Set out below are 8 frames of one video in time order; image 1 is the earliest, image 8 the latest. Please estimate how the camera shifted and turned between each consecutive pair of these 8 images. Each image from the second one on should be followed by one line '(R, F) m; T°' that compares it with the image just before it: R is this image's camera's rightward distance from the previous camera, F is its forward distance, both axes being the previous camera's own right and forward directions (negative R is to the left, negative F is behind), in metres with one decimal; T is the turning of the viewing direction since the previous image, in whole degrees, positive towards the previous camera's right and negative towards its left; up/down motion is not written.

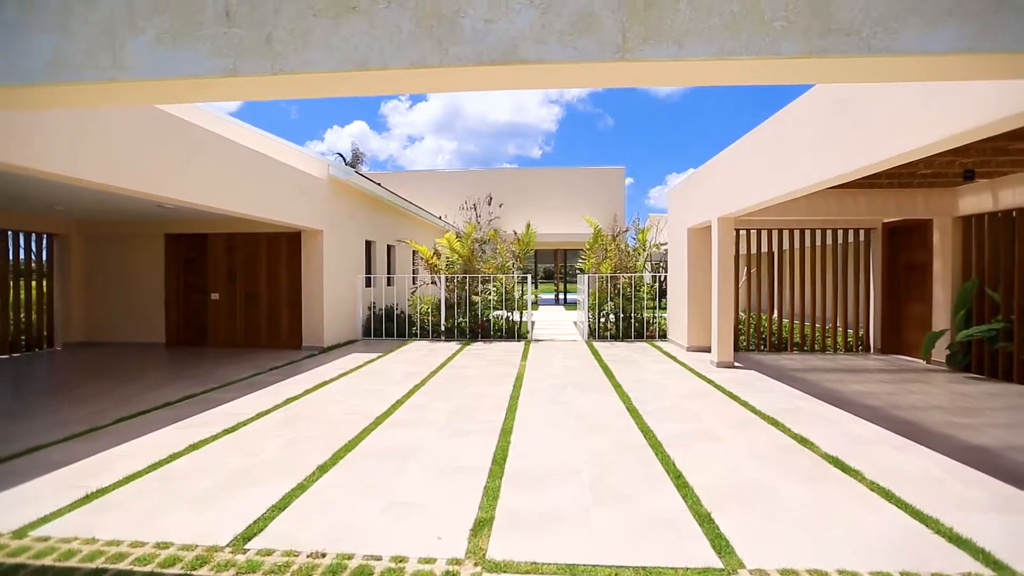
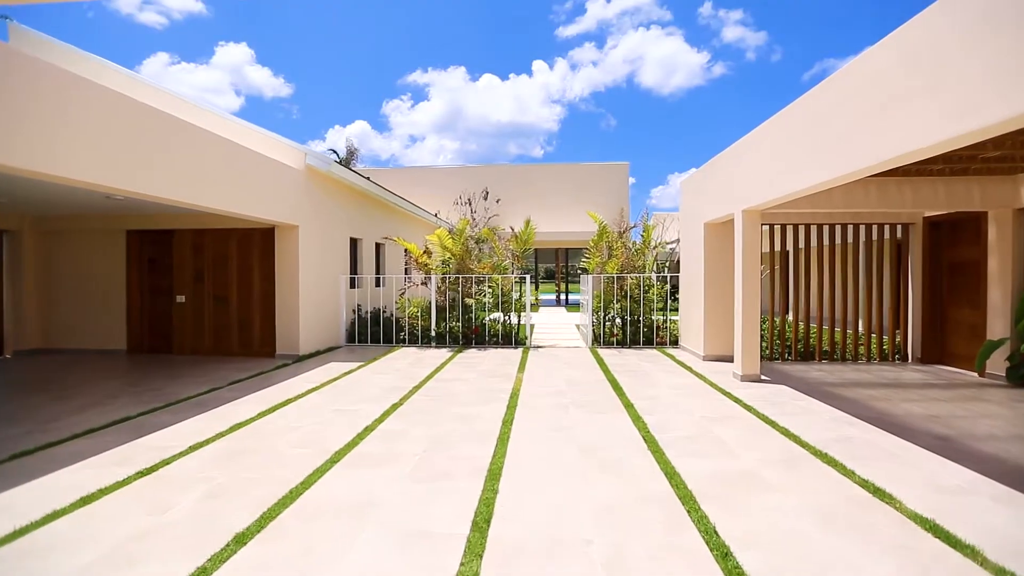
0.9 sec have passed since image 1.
(+0.1, +0.8) m; 0°
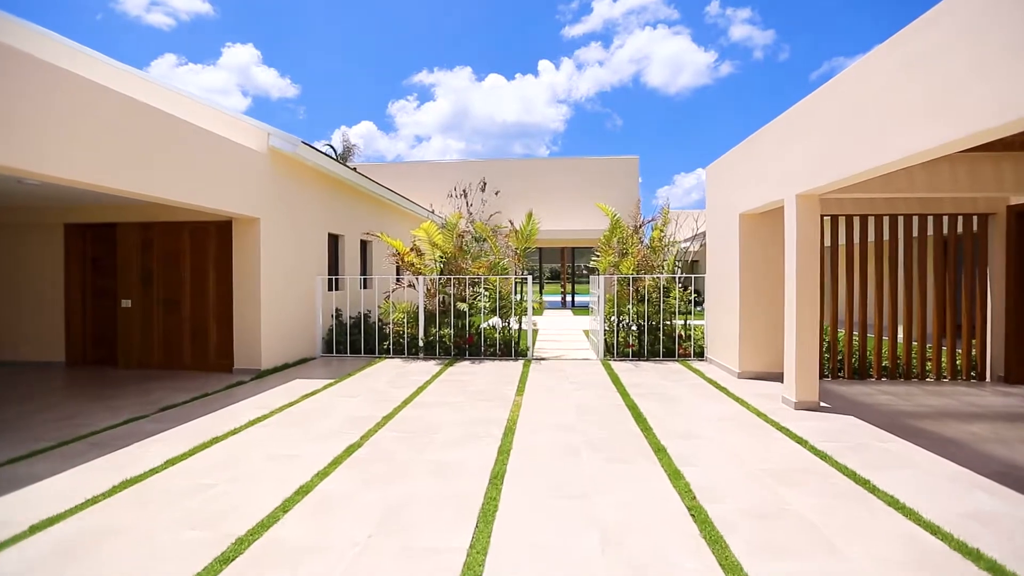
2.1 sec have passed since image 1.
(+0.1, +1.2) m; -1°
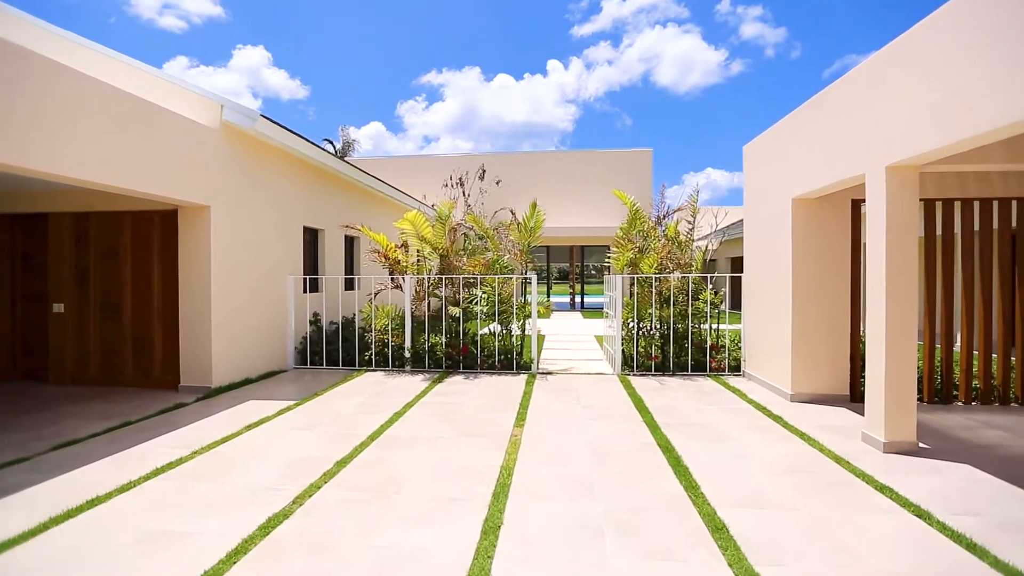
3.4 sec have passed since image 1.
(+0.1, +1.1) m; -1°
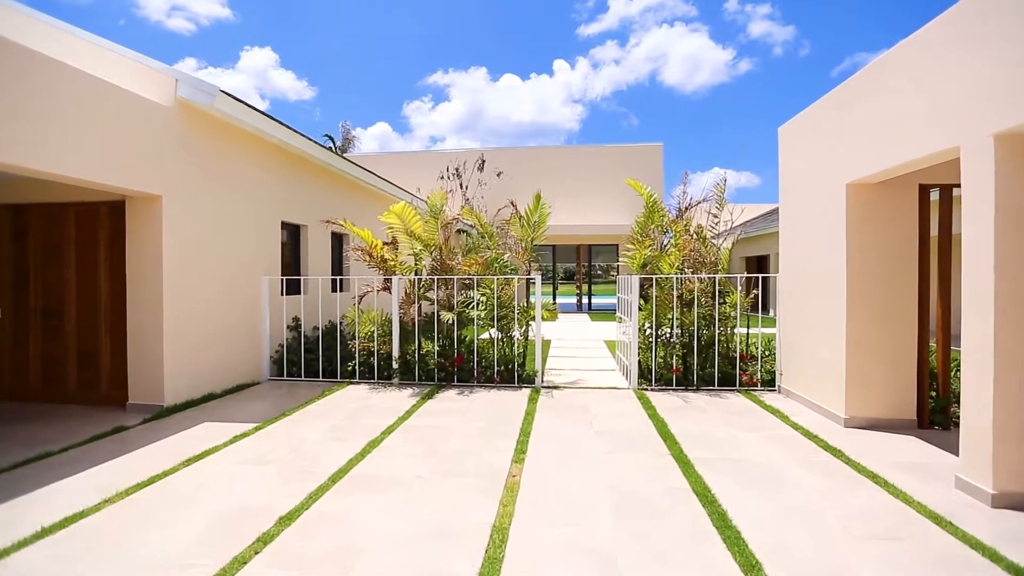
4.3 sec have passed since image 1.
(+0.1, +0.8) m; -1°
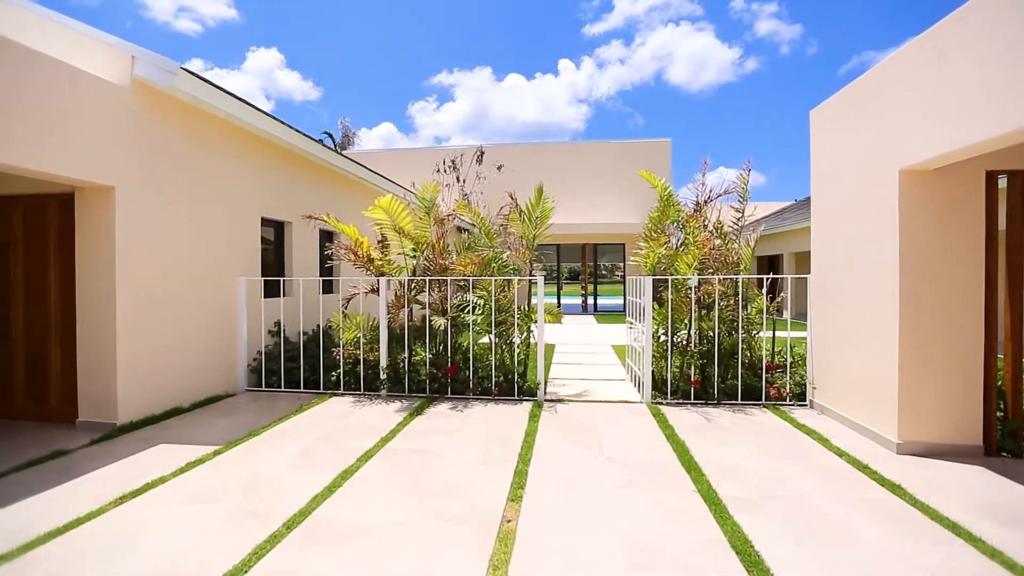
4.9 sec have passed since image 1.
(+0.1, +0.6) m; -1°
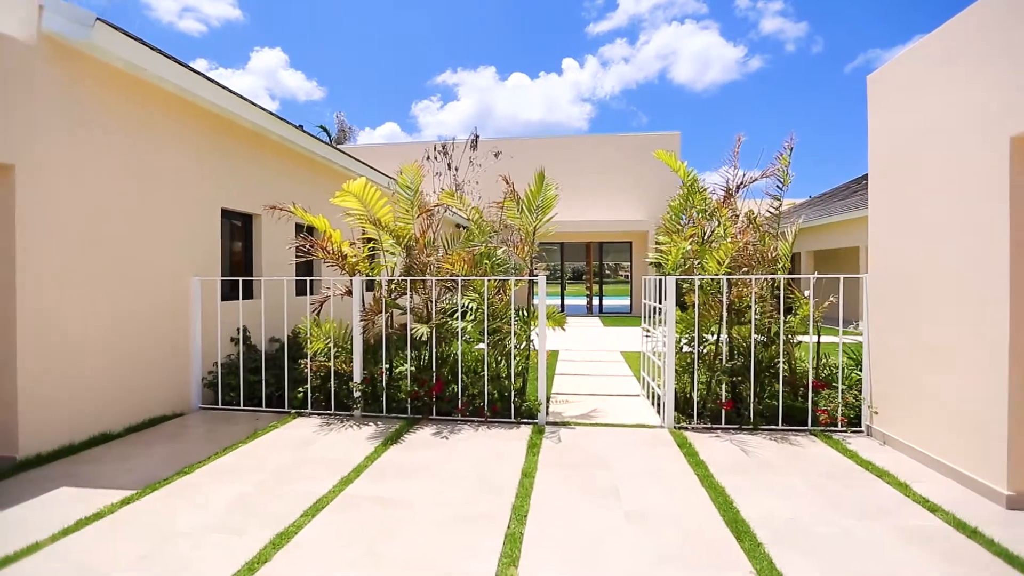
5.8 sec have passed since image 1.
(+0.1, +0.8) m; 0°
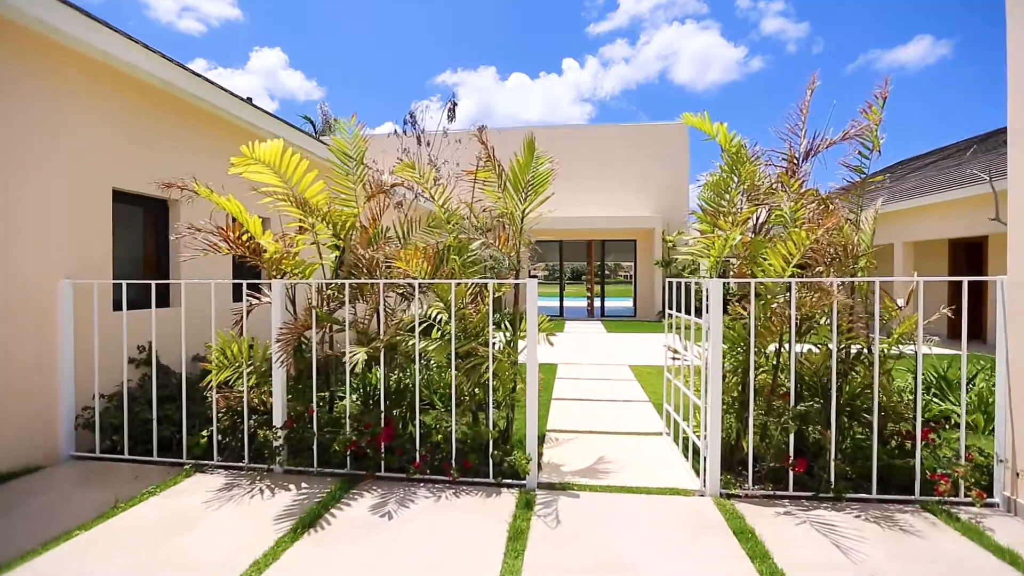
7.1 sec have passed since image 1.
(+0.1, +1.3) m; 0°
